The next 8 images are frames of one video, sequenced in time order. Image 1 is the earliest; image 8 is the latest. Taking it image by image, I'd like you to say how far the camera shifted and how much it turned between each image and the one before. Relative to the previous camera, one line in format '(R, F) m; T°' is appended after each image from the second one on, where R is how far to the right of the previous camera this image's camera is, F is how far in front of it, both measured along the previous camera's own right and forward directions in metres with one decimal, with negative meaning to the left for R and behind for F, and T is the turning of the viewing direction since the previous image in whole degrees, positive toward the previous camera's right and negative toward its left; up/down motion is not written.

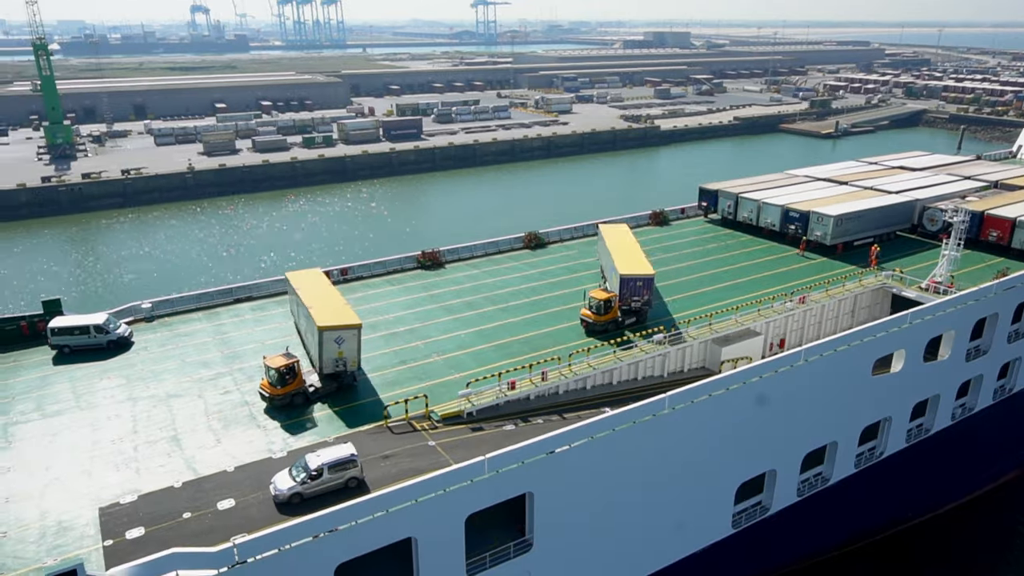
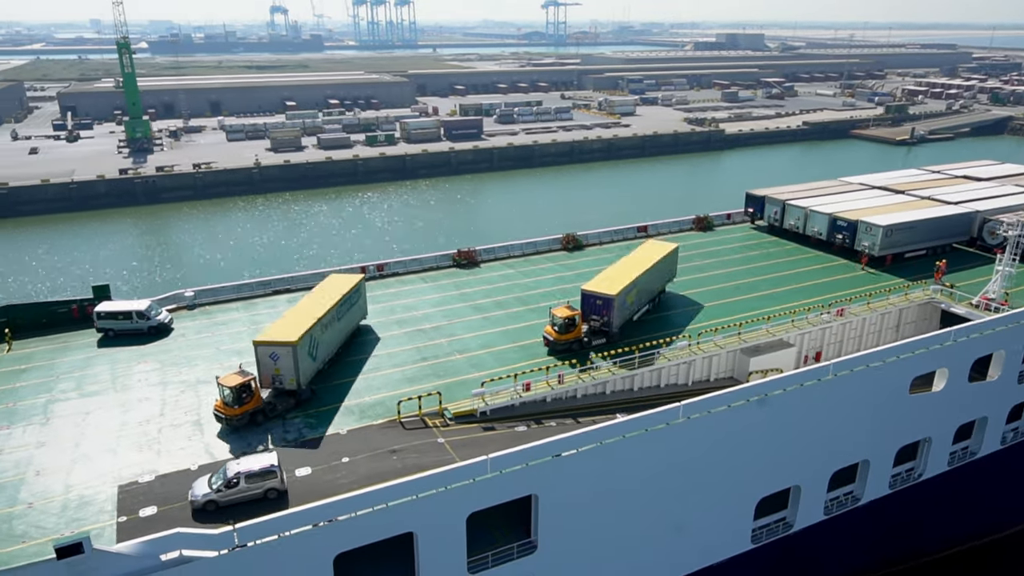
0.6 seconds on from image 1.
(+1.0, 0.0) m; -5°
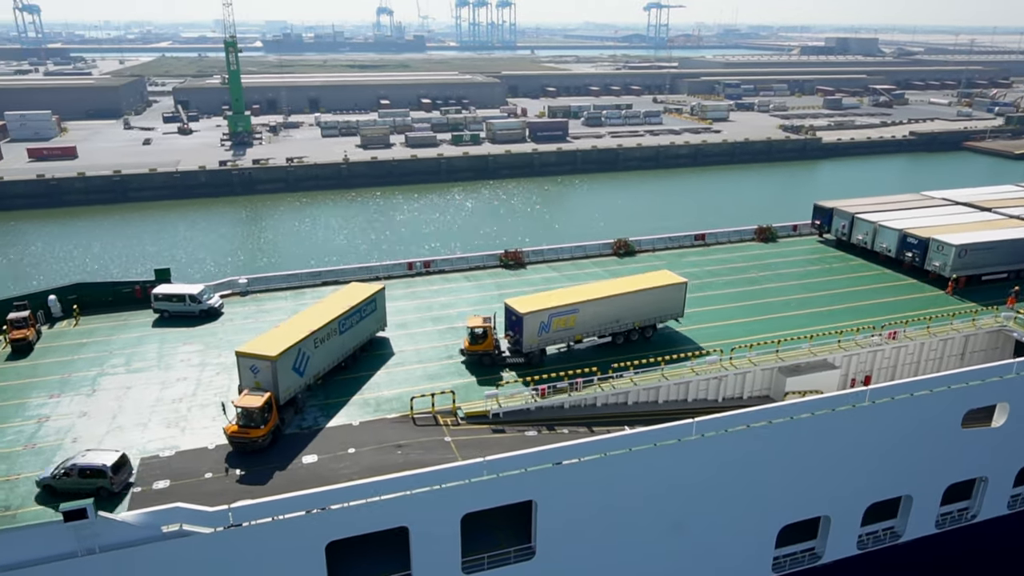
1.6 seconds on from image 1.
(+1.5, +0.1) m; -7°
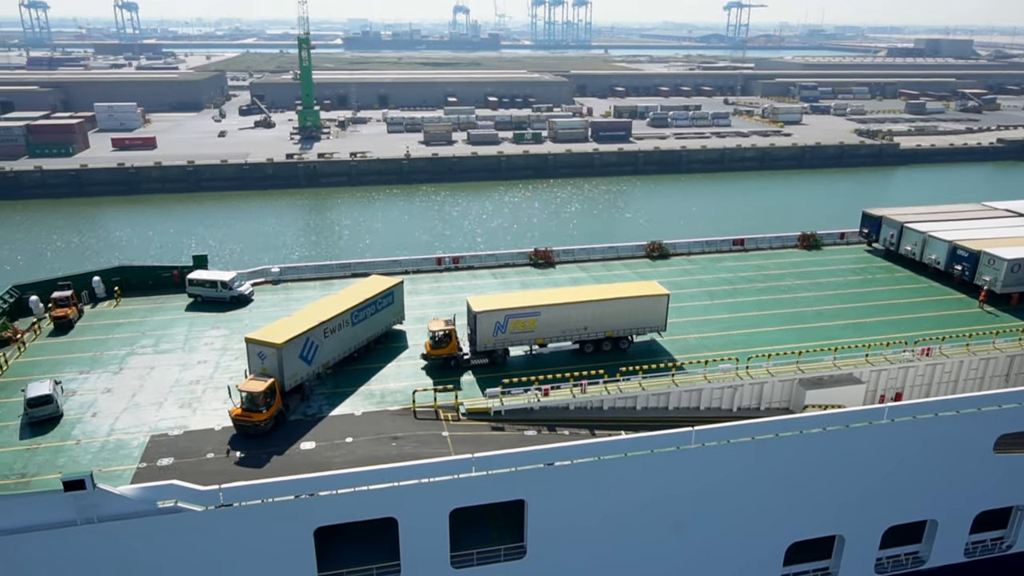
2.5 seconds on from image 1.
(+1.3, +0.1) m; -5°
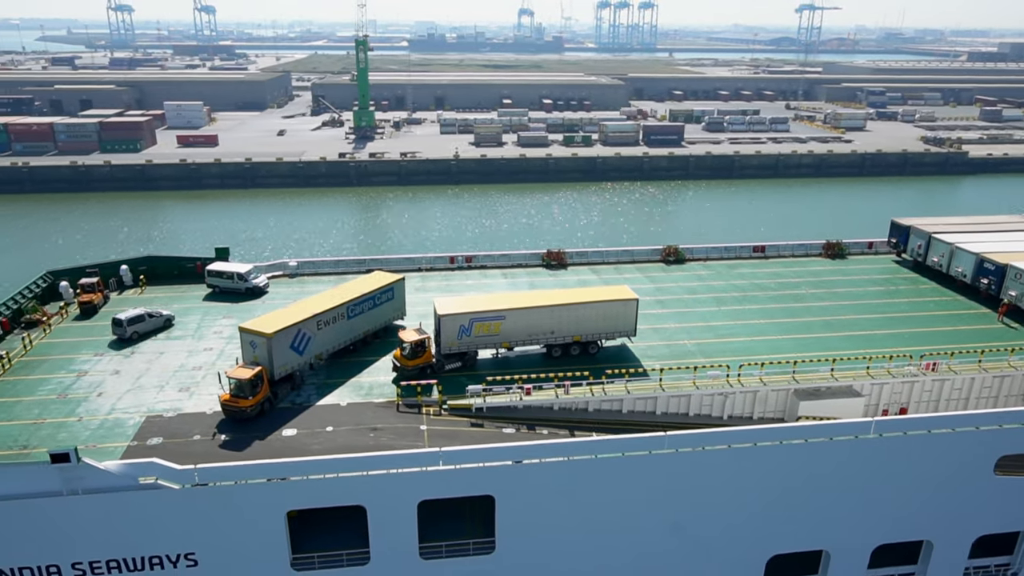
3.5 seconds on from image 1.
(+1.6, -0.1) m; -5°
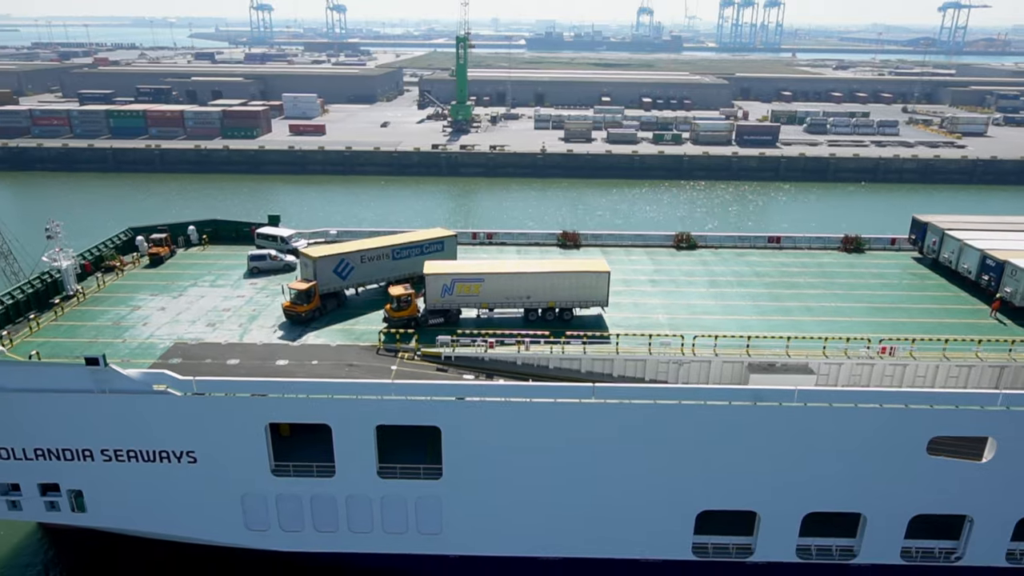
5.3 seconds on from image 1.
(+3.4, -1.6) m; -9°
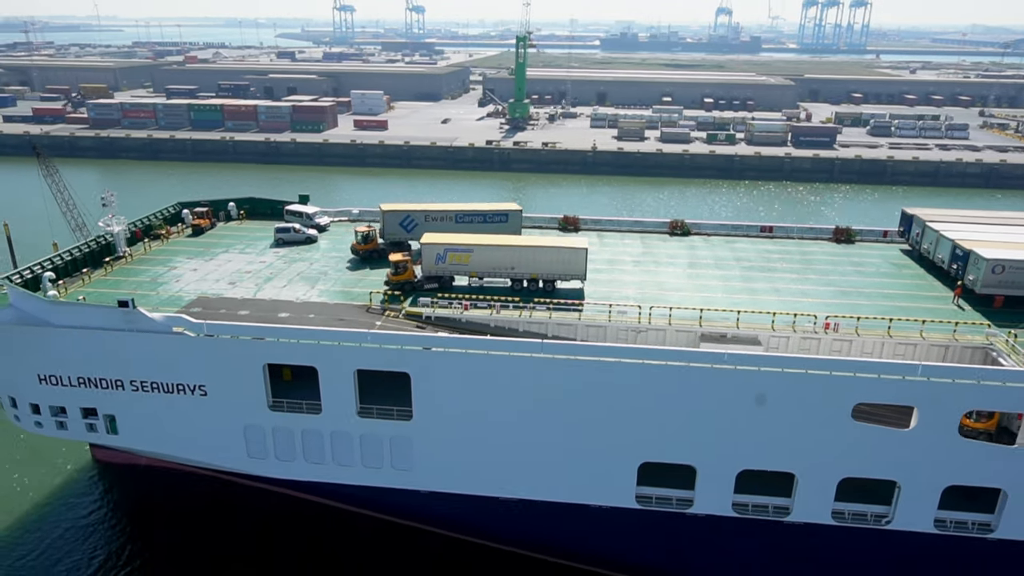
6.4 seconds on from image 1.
(+2.6, -1.9) m; -5°
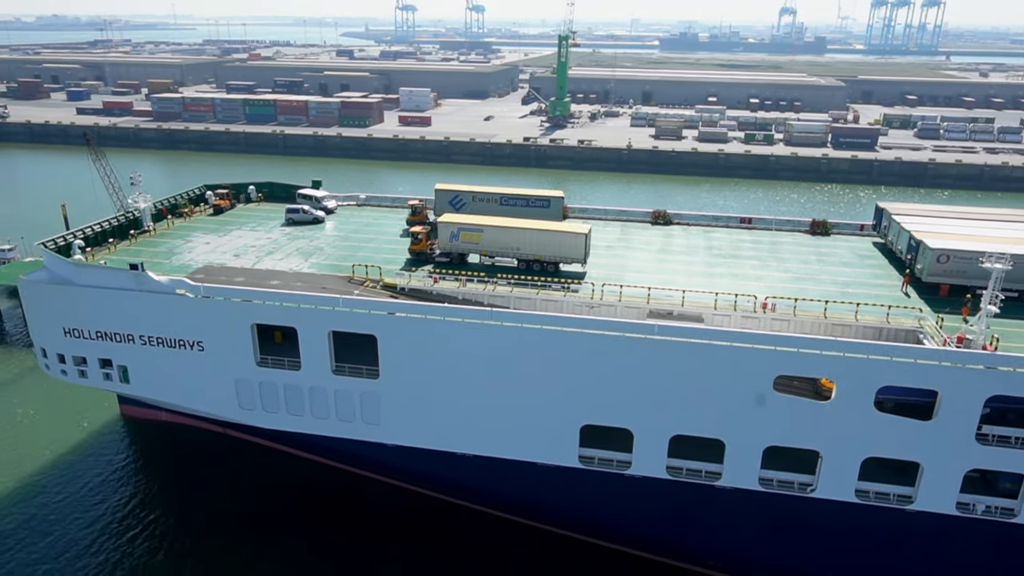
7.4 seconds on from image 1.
(+2.7, -1.7) m; -4°
